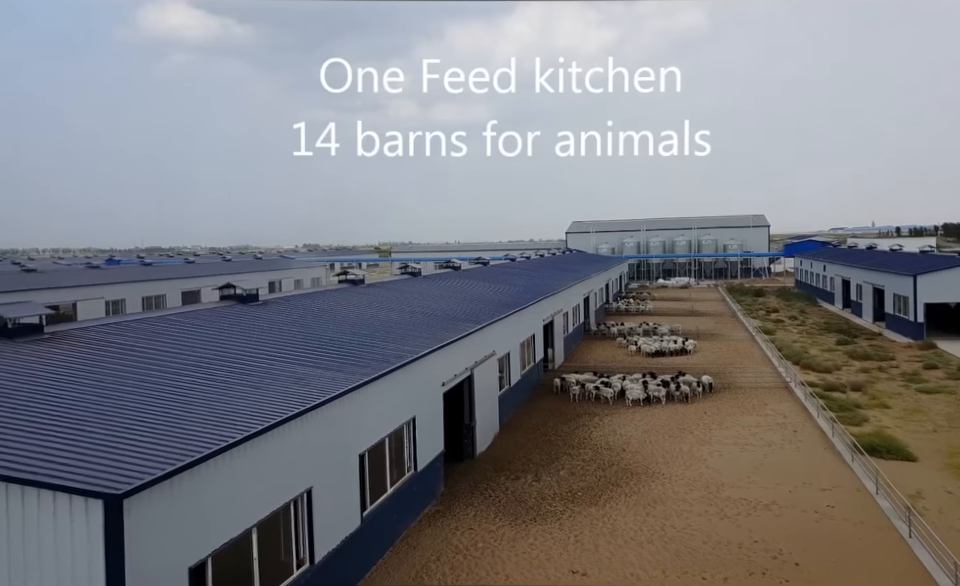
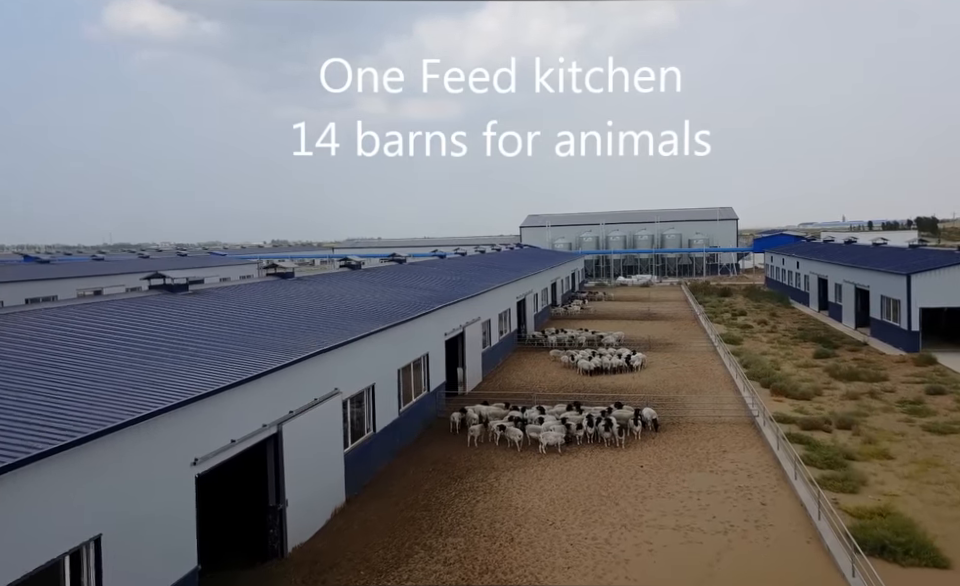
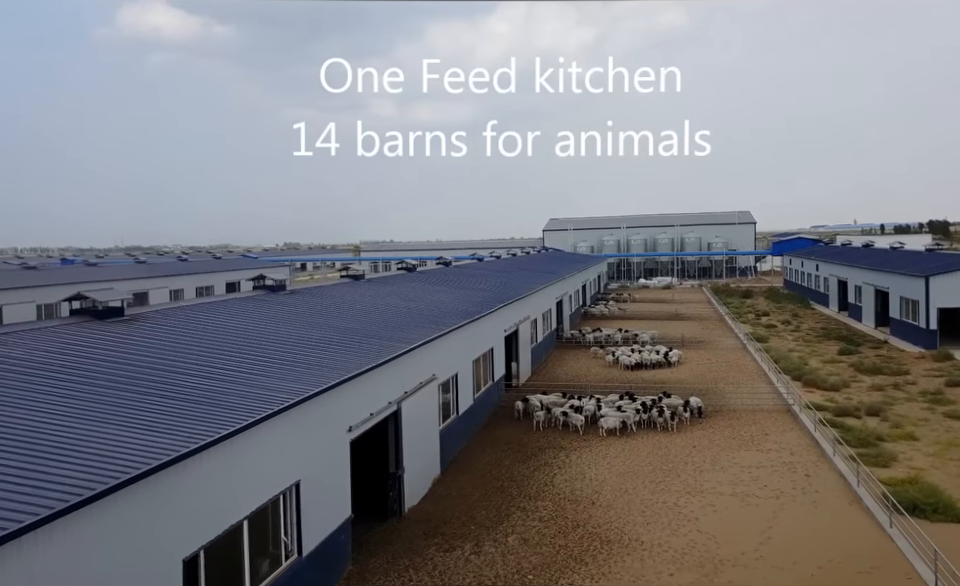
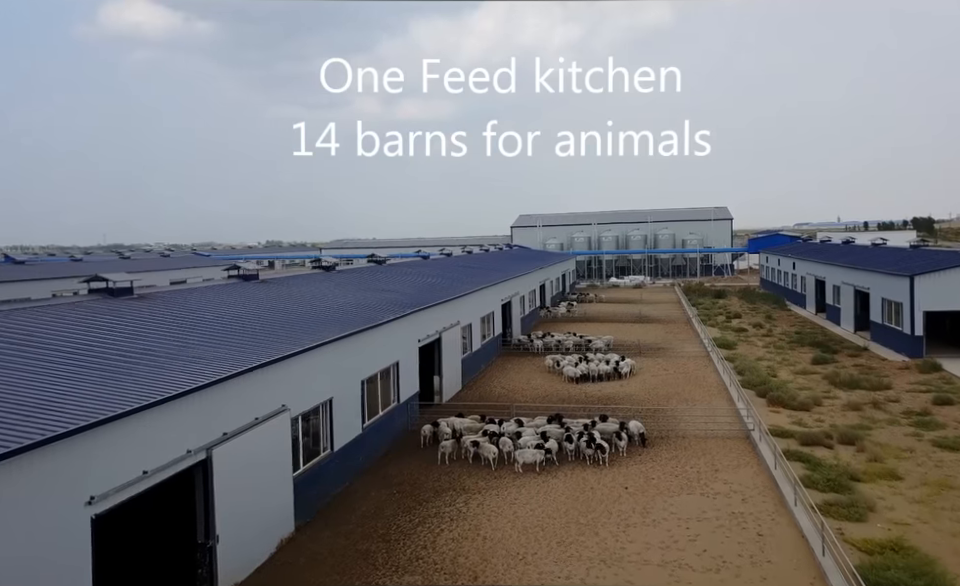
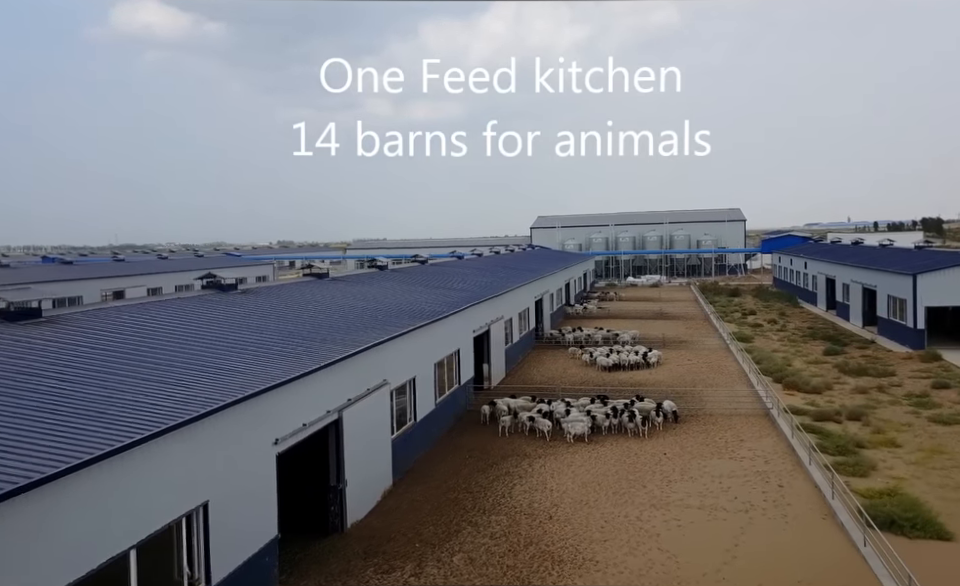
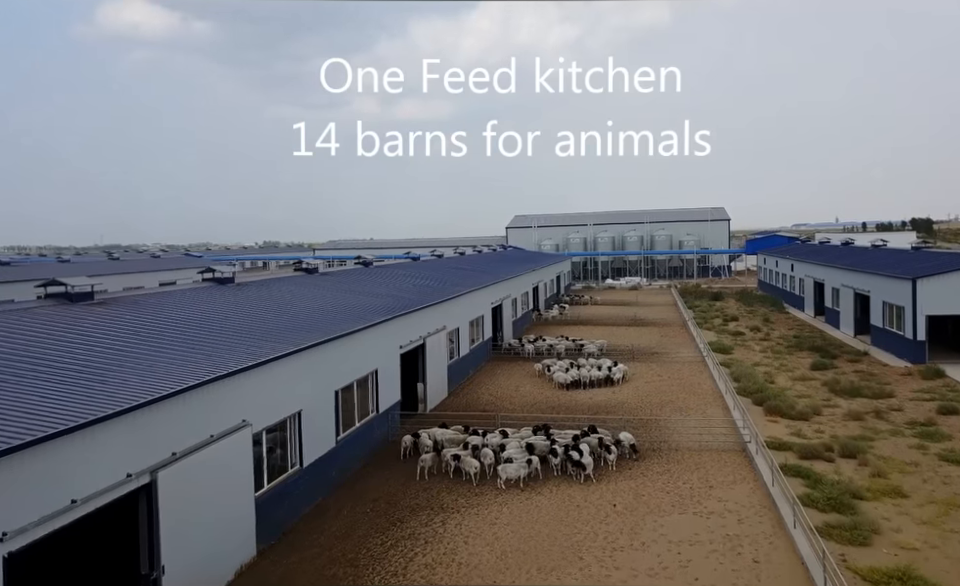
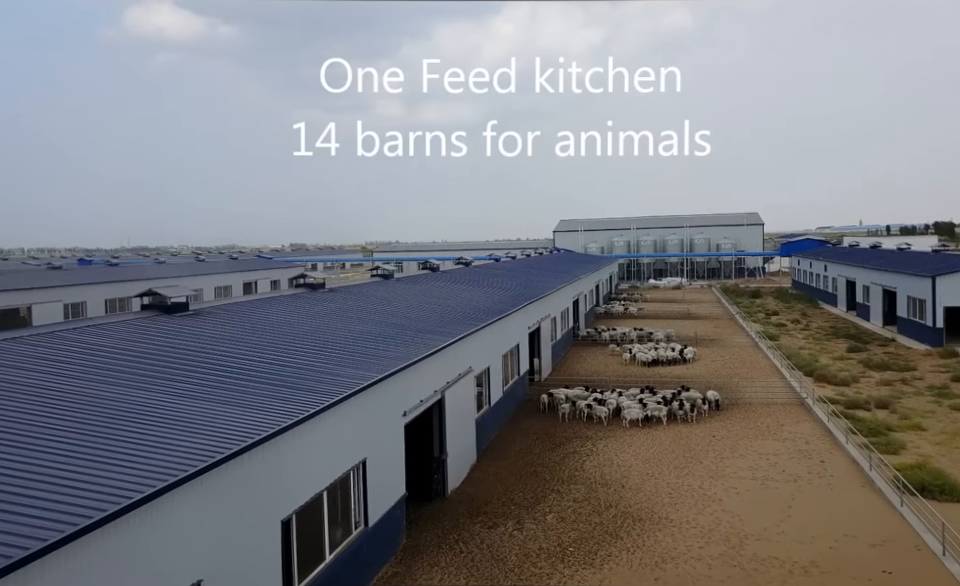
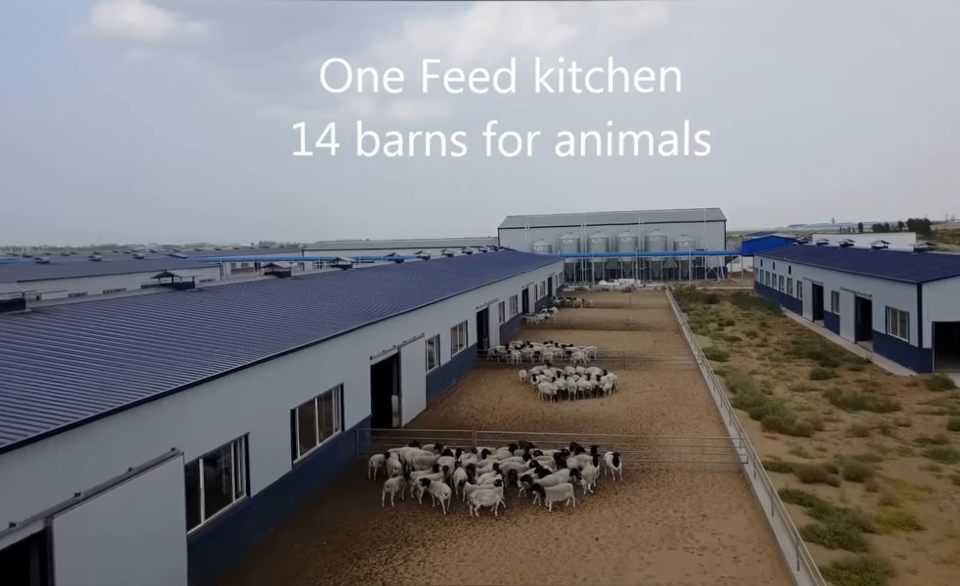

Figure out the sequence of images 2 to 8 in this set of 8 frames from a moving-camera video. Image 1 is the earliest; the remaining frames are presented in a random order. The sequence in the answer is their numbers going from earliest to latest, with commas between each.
7, 3, 5, 2, 4, 6, 8
